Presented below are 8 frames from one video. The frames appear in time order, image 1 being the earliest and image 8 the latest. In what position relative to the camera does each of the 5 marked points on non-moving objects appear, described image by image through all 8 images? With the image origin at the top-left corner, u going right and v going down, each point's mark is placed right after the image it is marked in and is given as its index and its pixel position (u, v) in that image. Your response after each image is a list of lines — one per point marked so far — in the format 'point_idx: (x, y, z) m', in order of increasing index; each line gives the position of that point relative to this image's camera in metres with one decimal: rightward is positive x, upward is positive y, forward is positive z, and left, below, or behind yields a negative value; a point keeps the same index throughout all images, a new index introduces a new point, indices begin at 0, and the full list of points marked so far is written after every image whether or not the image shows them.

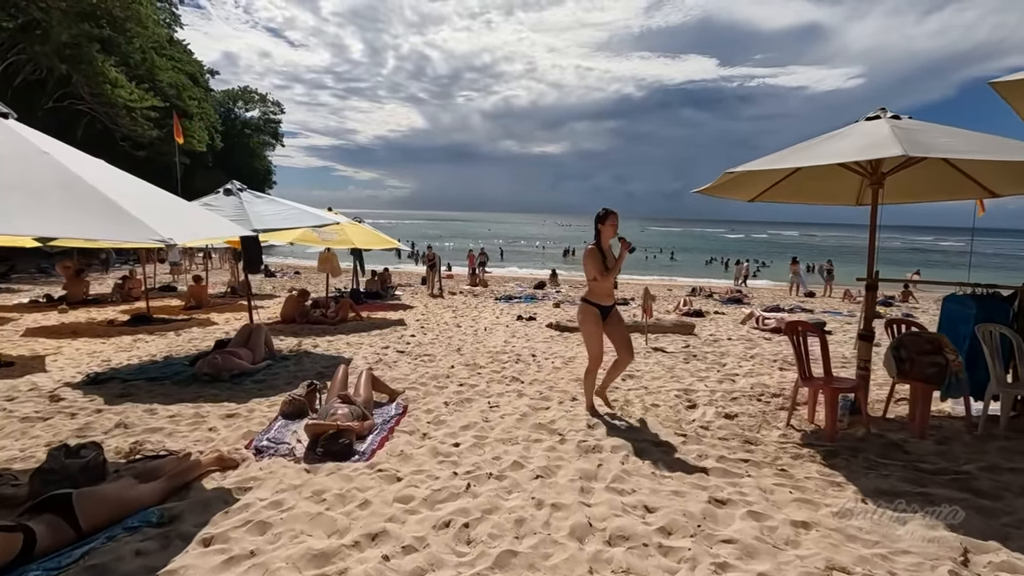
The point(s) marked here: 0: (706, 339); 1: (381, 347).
0: (+3.4, -0.9, +9.2) m
1: (-2.0, -0.9, +8.1) m
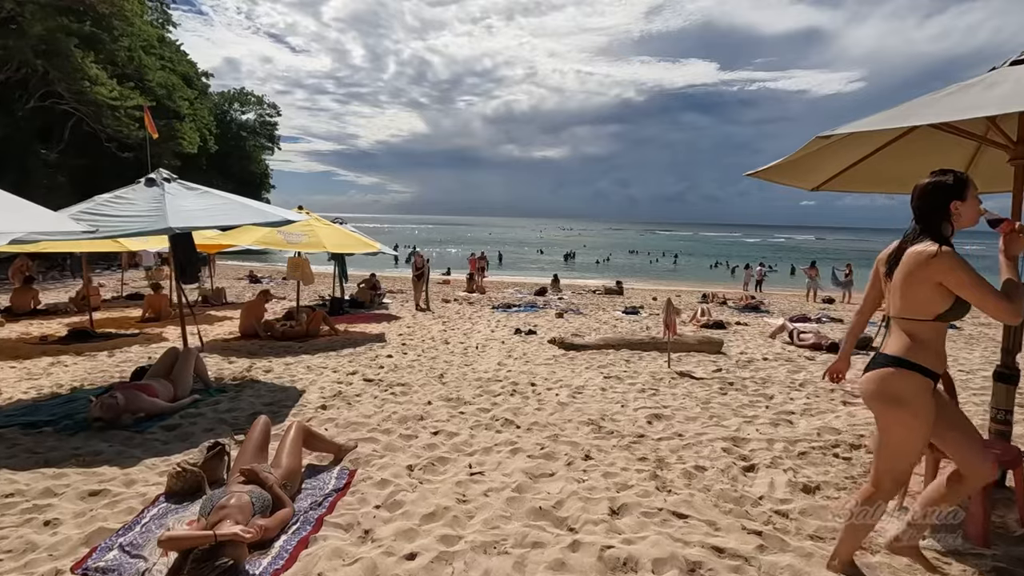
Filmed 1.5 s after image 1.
0: (+3.3, -1.1, +7.8) m
1: (-2.1, -1.1, +6.6) m
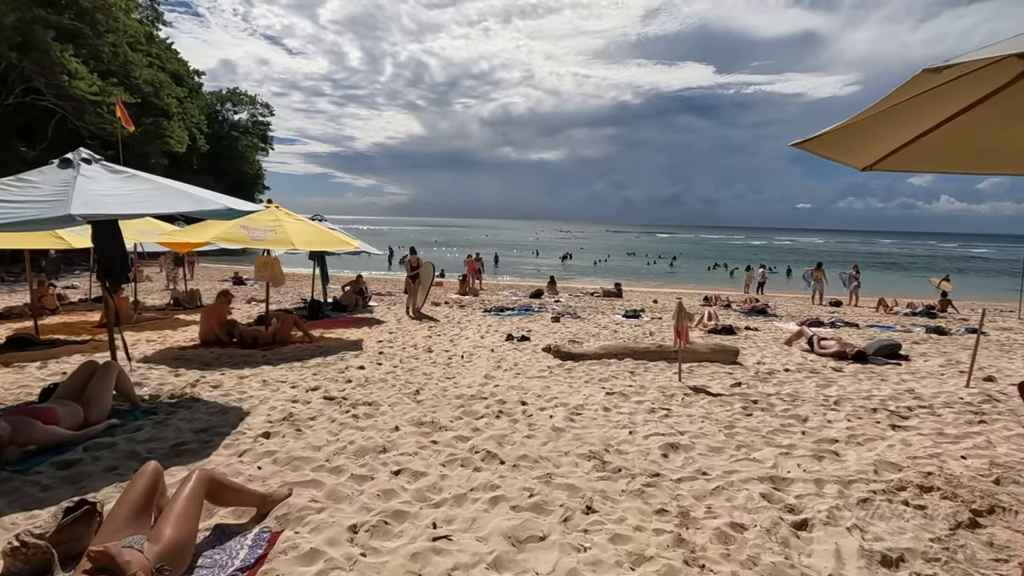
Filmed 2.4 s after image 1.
0: (+3.1, -1.1, +6.8) m
1: (-2.2, -1.1, +5.7) m
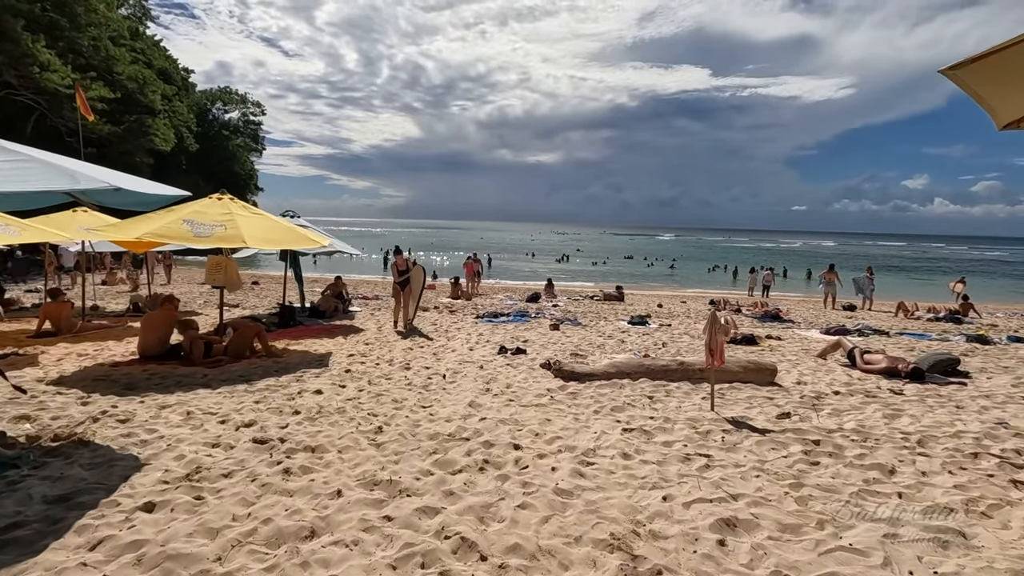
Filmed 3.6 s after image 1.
0: (+3.1, -1.1, +5.6) m
1: (-2.3, -1.1, +4.4) m
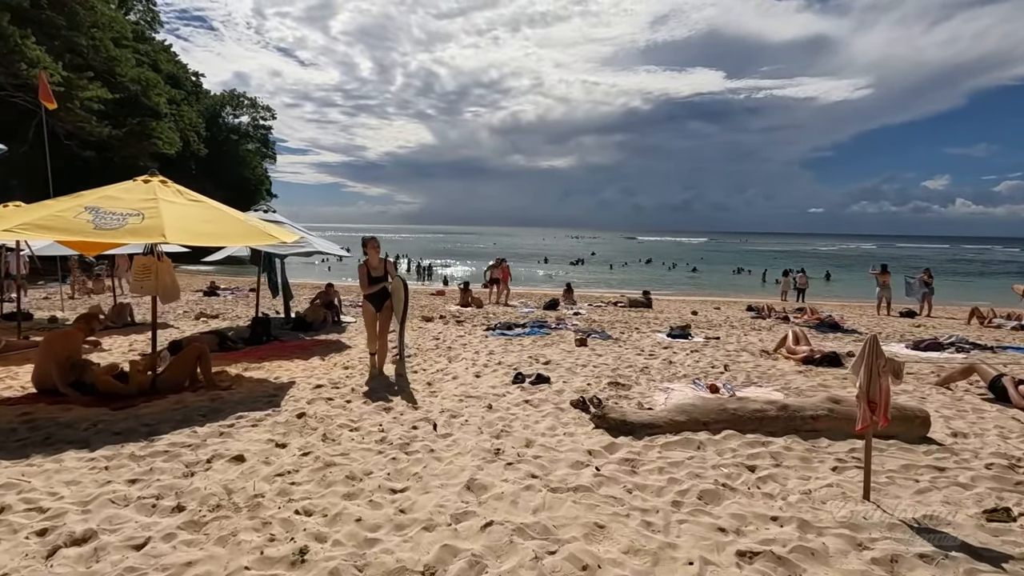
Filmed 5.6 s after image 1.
0: (+3.2, -1.2, +3.6) m
1: (-2.2, -1.2, +2.5) m
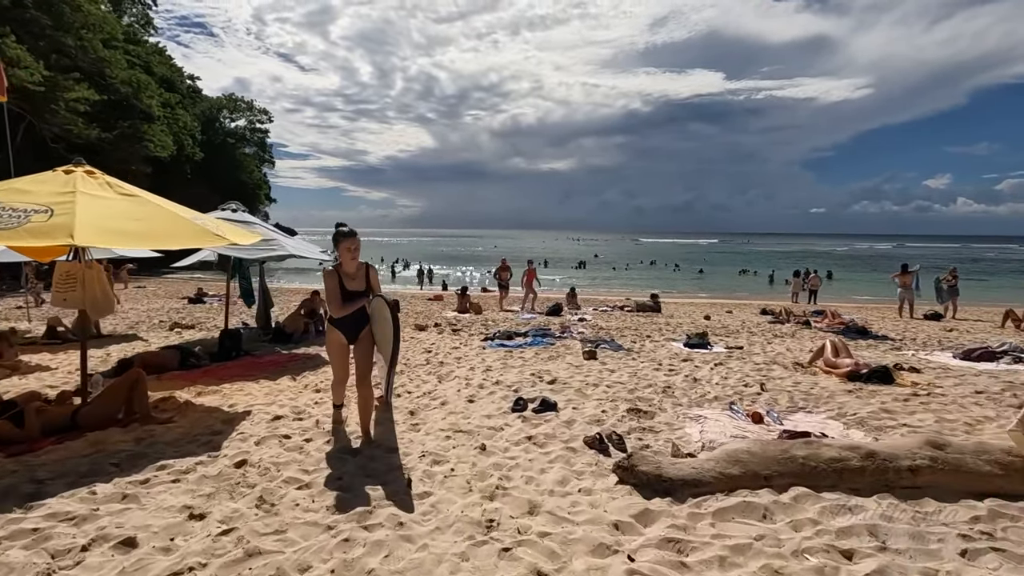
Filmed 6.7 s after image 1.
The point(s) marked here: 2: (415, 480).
0: (+3.2, -1.2, +2.5) m
1: (-2.2, -1.3, +1.5) m
2: (-0.6, -1.2, +3.4) m
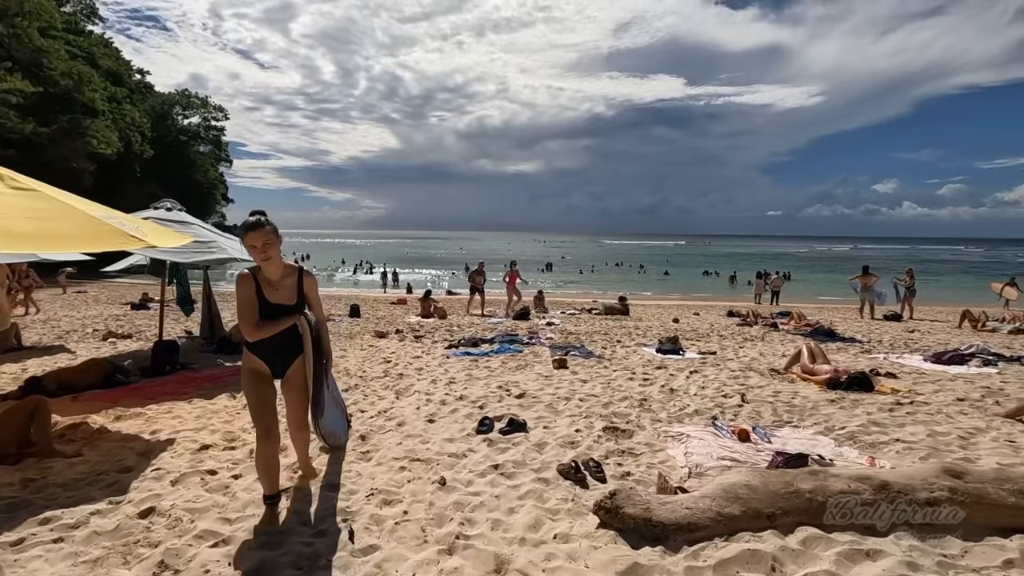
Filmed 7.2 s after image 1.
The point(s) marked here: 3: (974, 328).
0: (+3.1, -1.3, +2.2) m
1: (-2.2, -1.4, +0.8) m
2: (-0.8, -1.3, +2.9) m
3: (+11.9, -1.0, +13.7) m
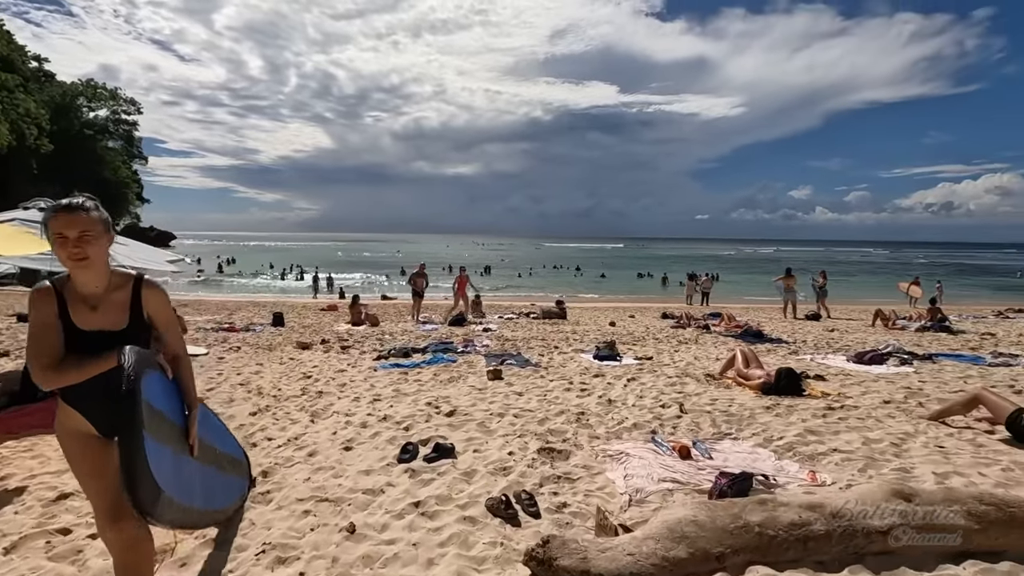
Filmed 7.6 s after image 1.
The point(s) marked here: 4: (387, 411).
0: (+2.7, -1.3, +2.1) m
1: (-2.4, -1.4, +0.2) m
2: (-1.2, -1.4, +2.3) m
3: (+10.2, -1.1, +14.5) m
4: (-1.3, -1.3, +5.5) m
